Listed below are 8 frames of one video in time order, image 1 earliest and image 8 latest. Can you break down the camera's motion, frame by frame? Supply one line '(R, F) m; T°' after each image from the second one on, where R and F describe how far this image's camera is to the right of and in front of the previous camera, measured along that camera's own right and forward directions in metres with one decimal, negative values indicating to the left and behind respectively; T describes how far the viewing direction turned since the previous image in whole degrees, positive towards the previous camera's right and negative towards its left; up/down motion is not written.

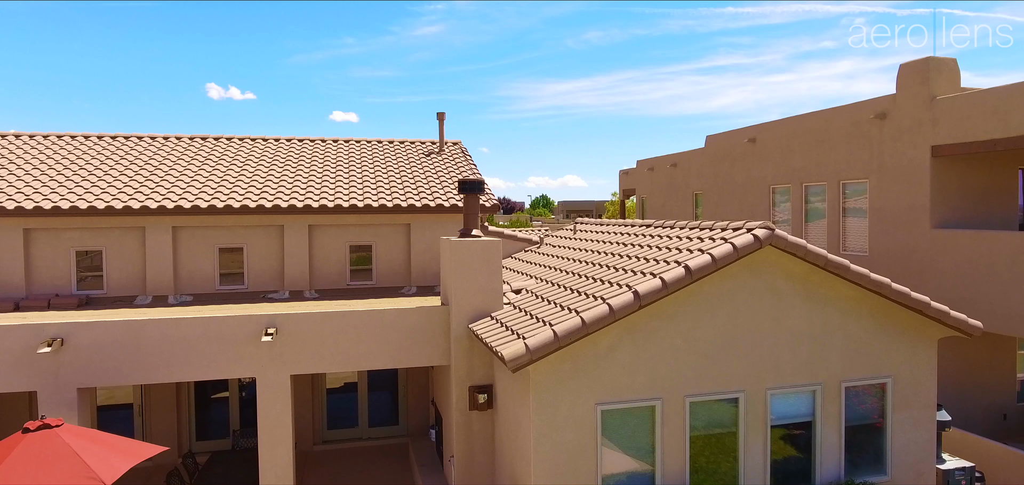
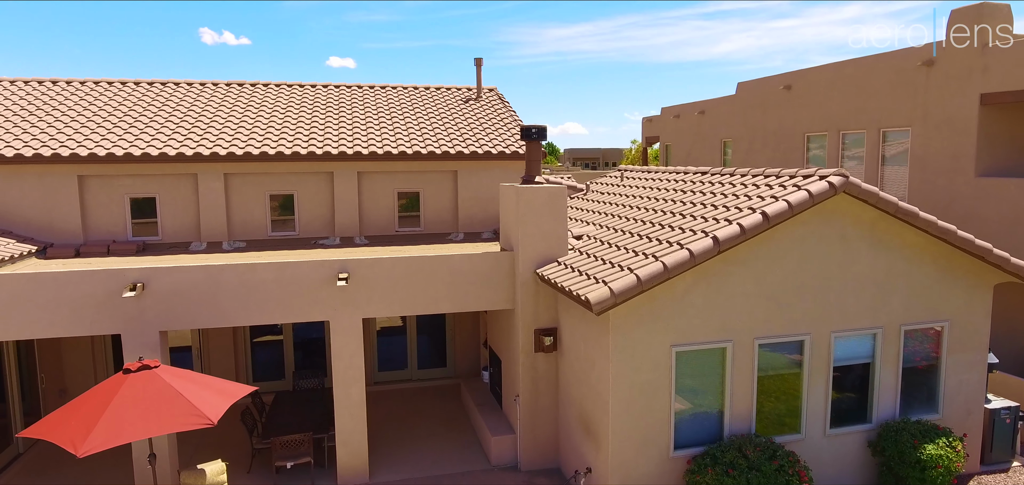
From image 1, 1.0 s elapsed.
(-1.2, -0.2) m; 0°
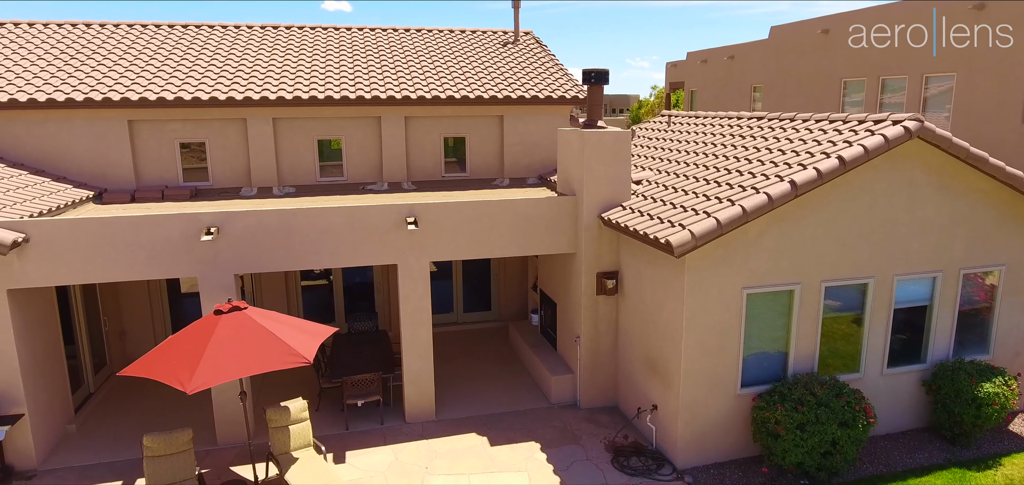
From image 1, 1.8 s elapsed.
(-1.2, -0.1) m; 0°
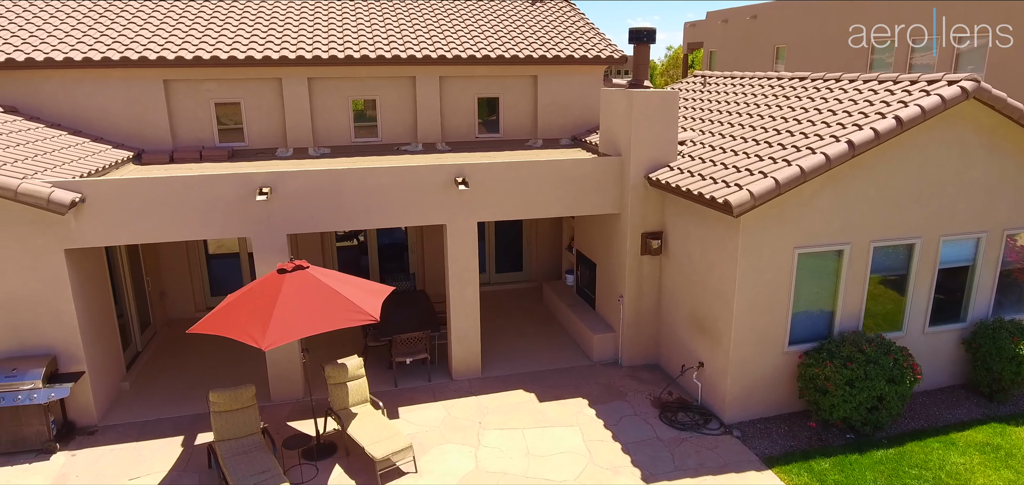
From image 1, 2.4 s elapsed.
(-0.9, -0.1) m; 0°
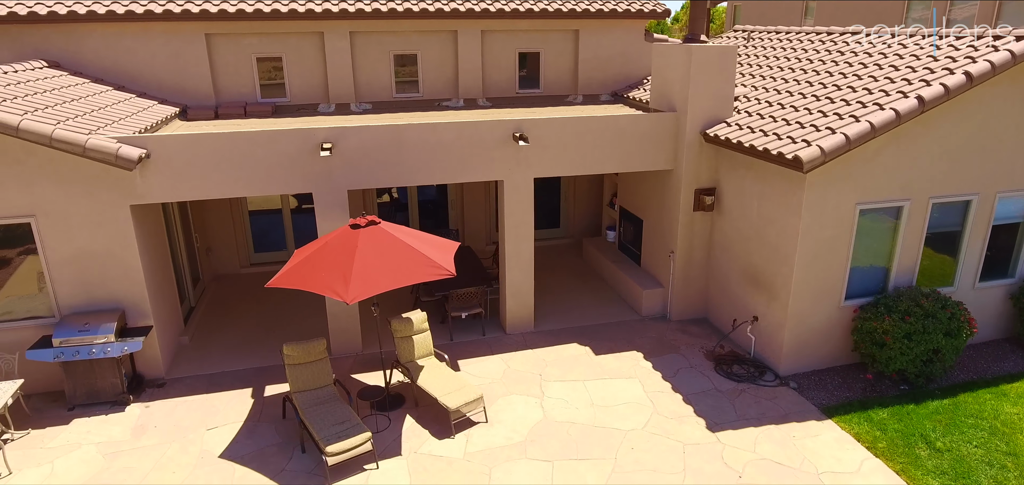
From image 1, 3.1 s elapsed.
(-1.0, -0.1) m; 0°
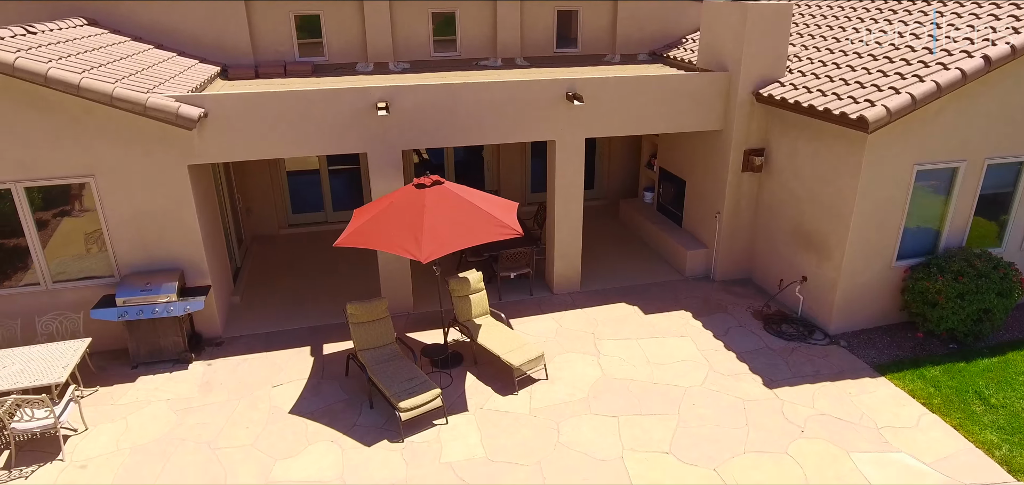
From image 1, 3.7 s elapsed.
(-0.9, -0.1) m; 0°
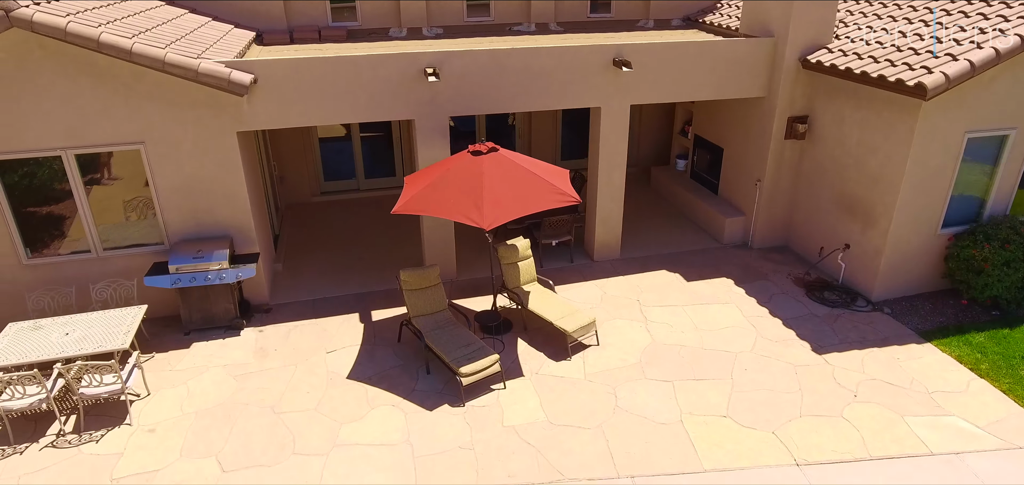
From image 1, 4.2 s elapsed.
(-0.8, 0.0) m; 0°
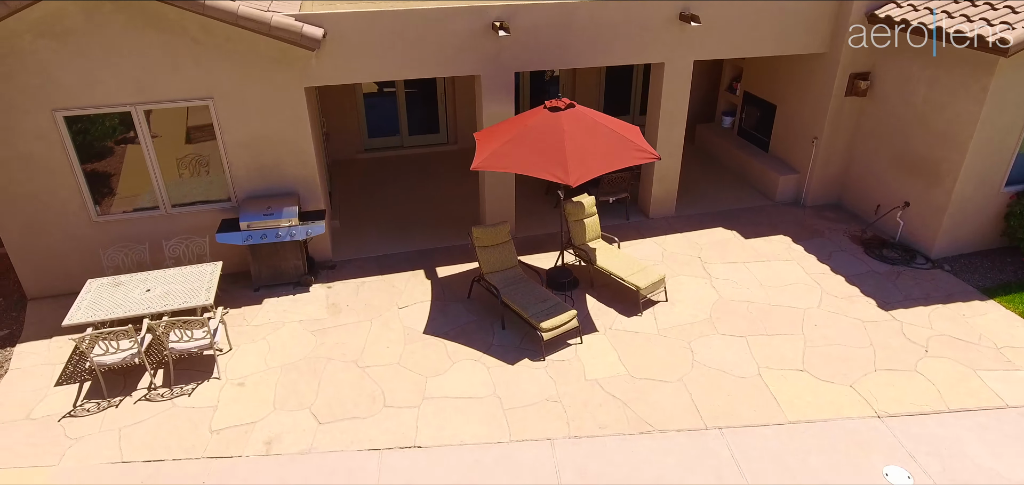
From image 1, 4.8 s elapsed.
(-1.1, 0.0) m; 0°
